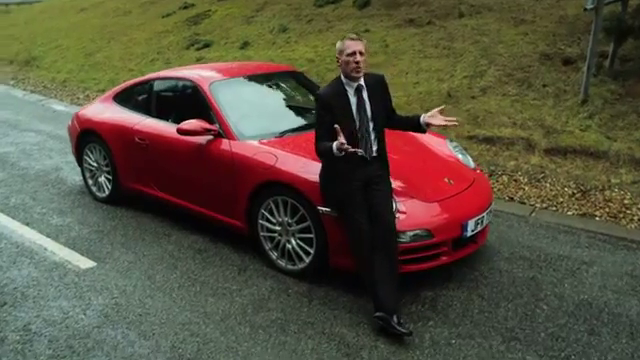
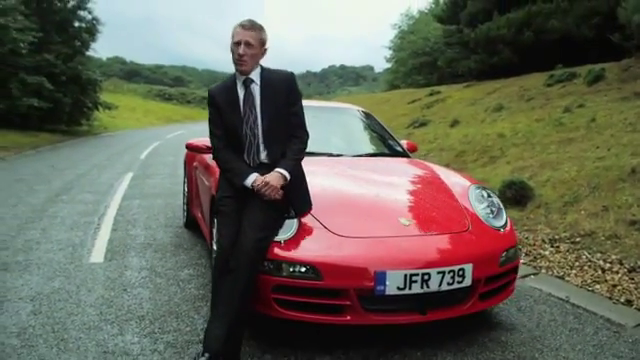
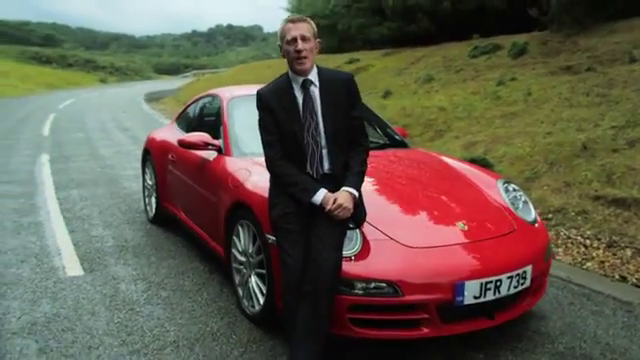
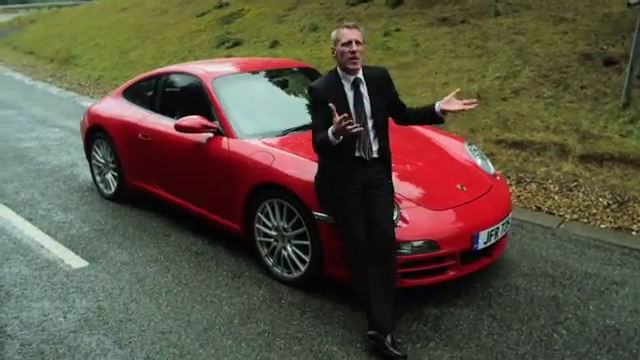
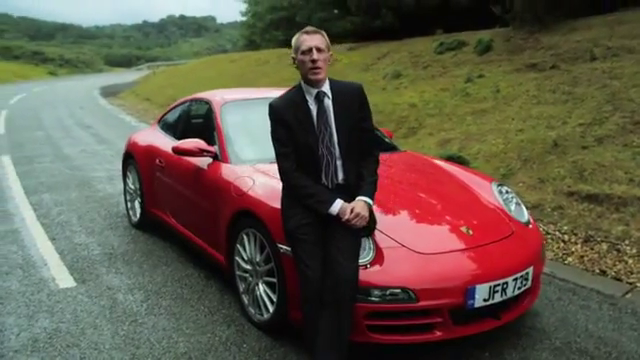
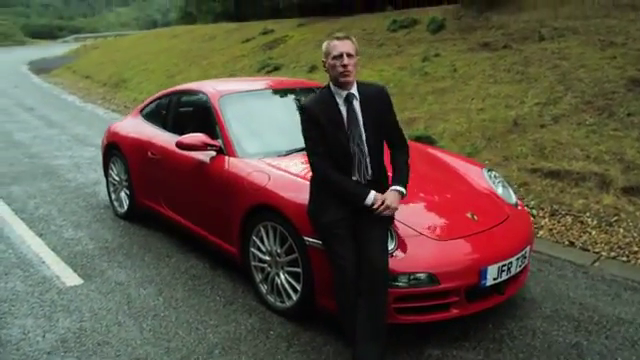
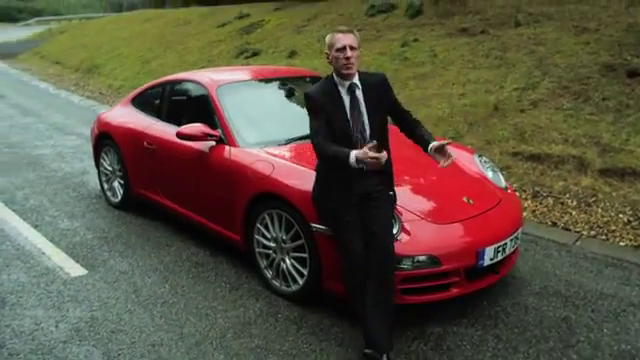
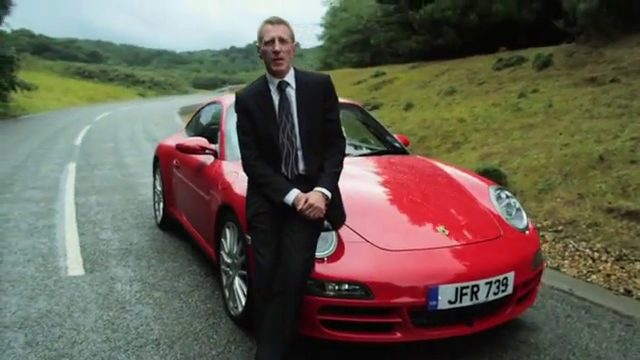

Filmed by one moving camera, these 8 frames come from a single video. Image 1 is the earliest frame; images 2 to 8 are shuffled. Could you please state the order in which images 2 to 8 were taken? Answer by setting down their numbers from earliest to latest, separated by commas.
4, 7, 6, 5, 3, 8, 2
